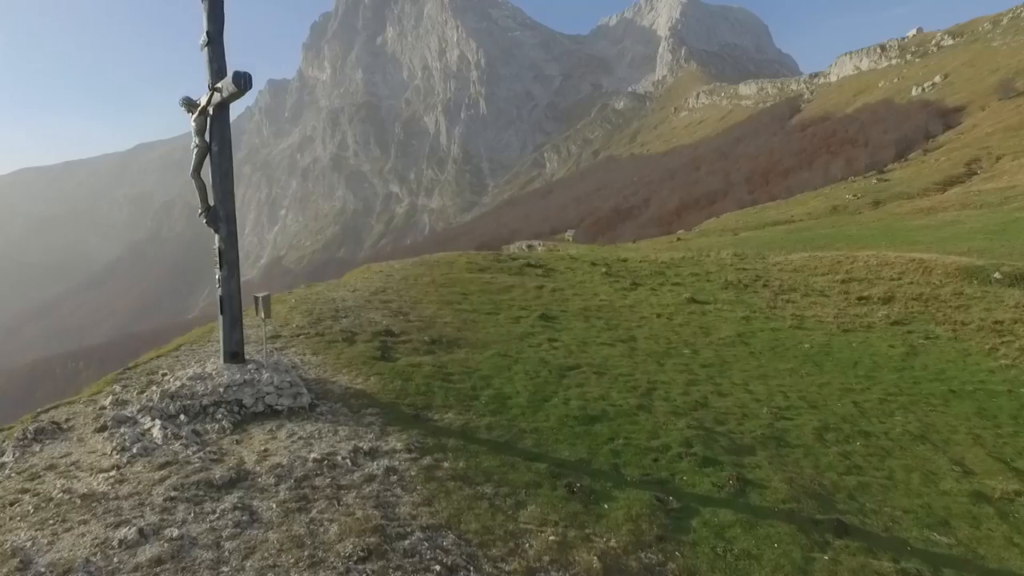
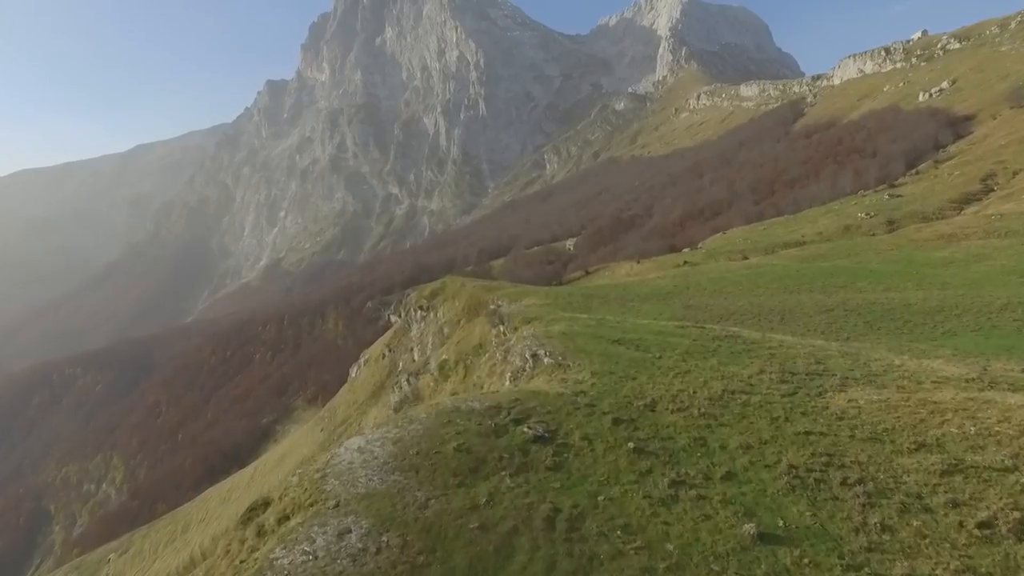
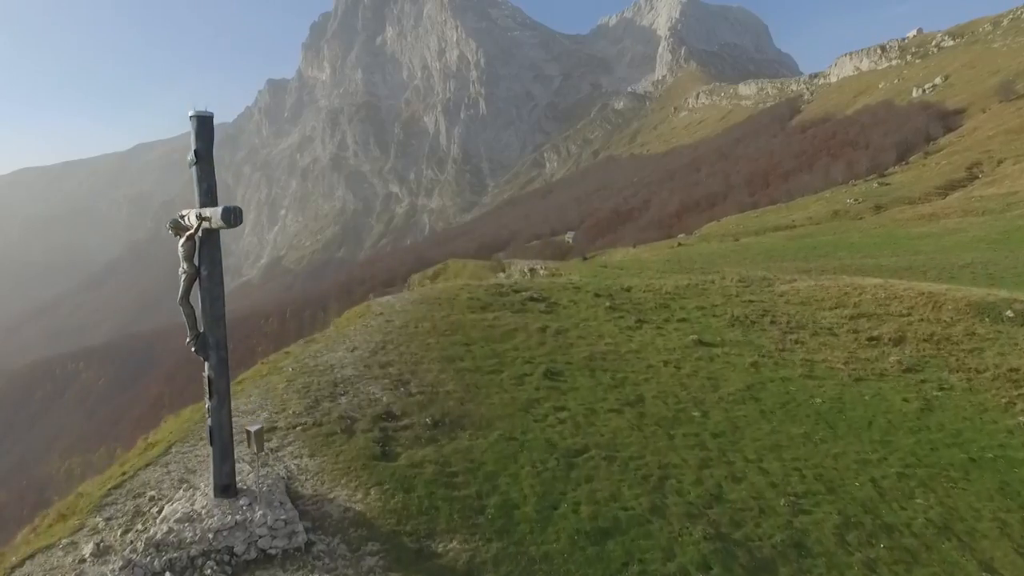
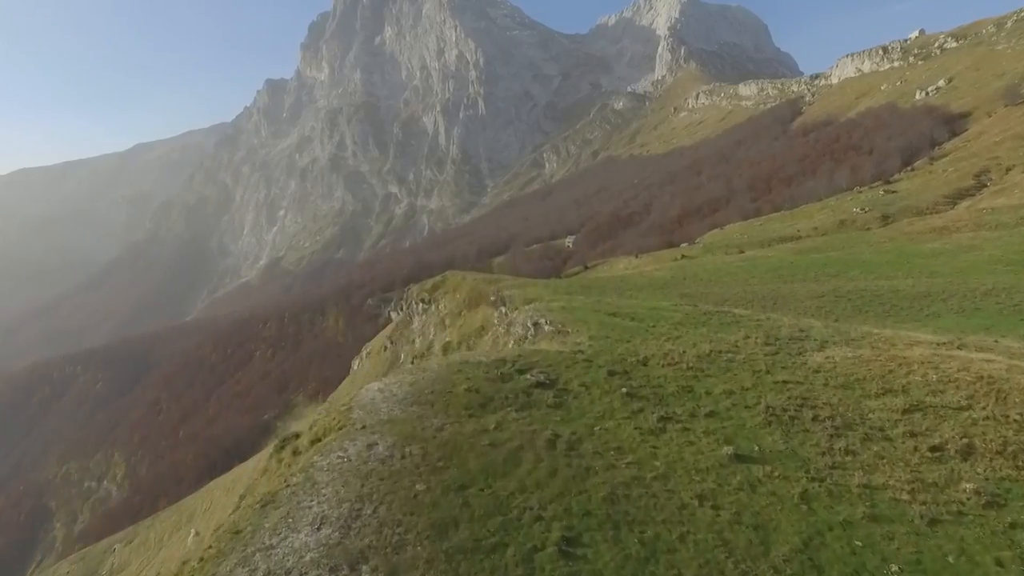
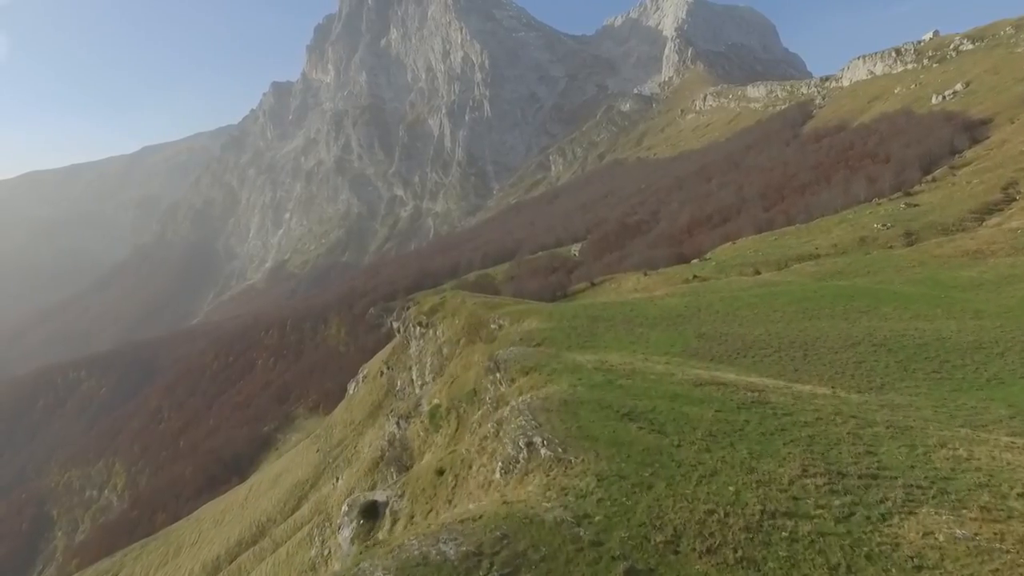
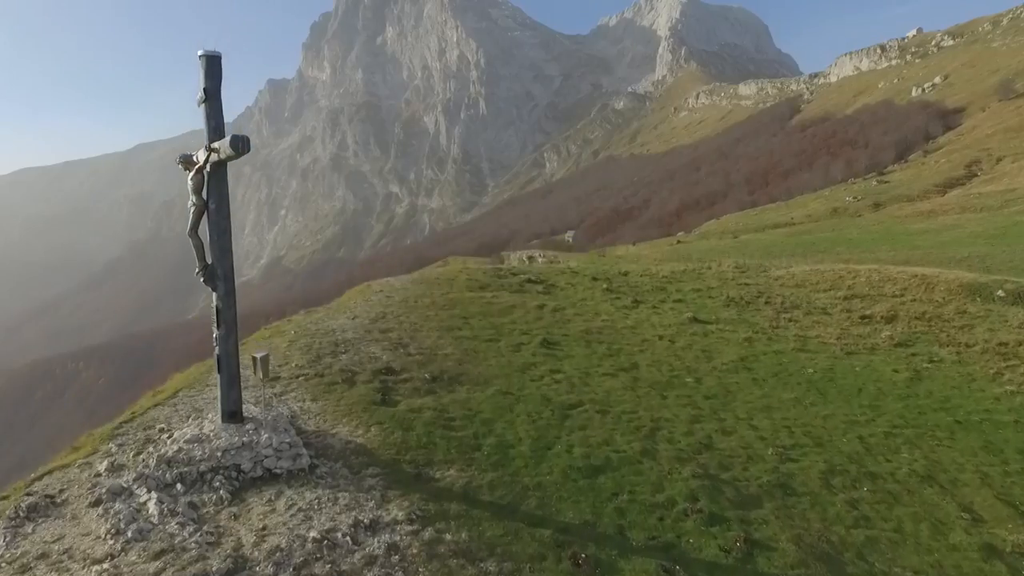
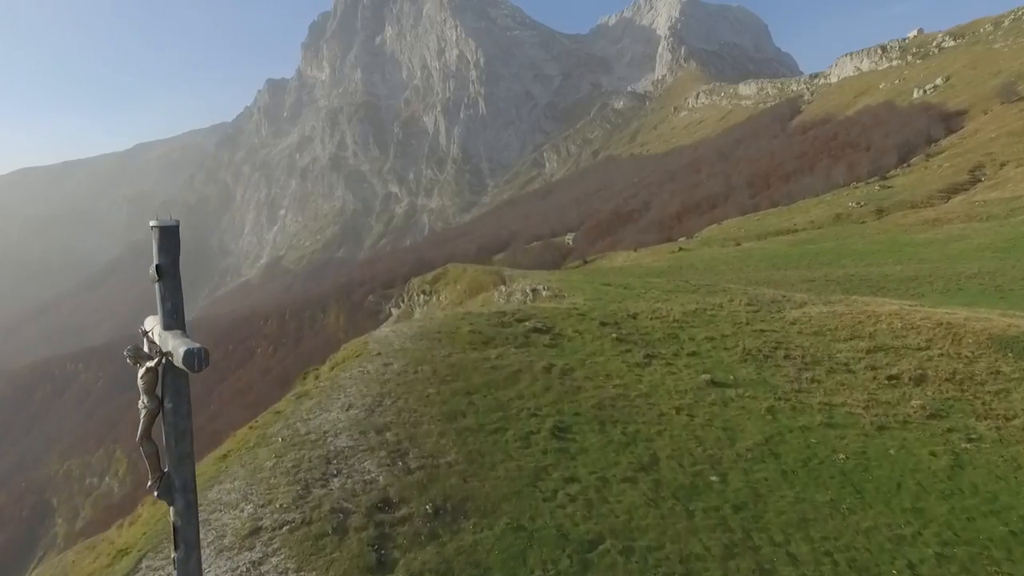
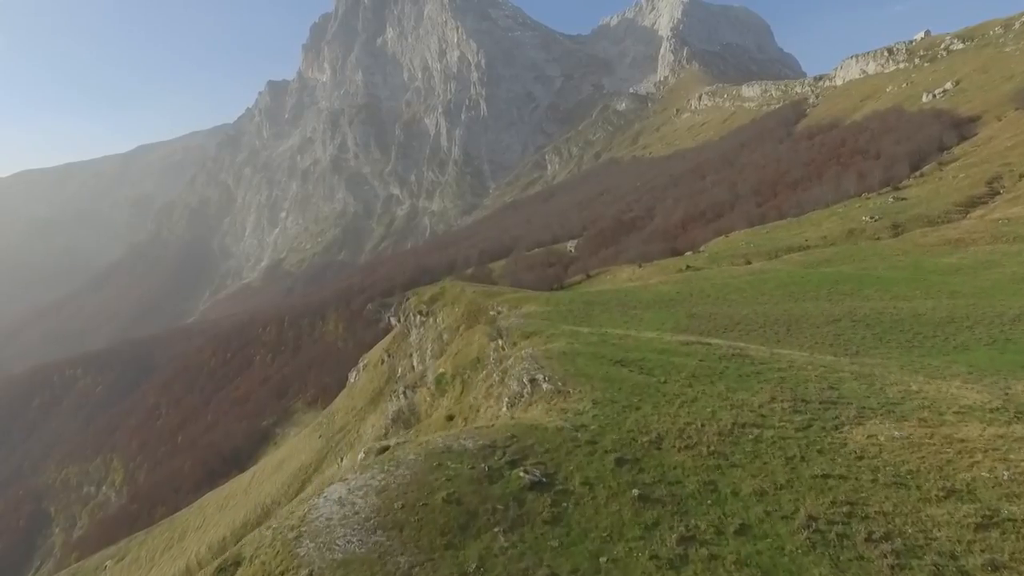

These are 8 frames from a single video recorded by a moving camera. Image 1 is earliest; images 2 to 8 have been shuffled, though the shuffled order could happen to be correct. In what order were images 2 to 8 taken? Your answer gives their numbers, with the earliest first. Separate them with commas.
6, 3, 7, 4, 2, 8, 5
